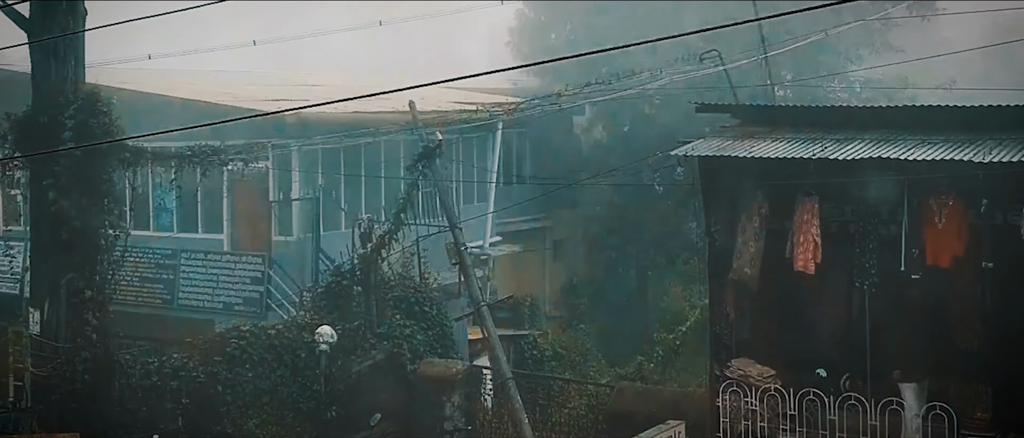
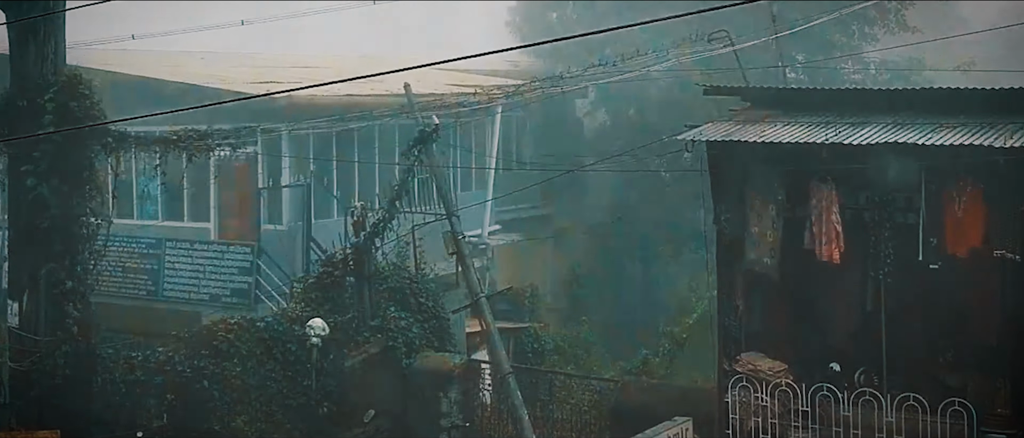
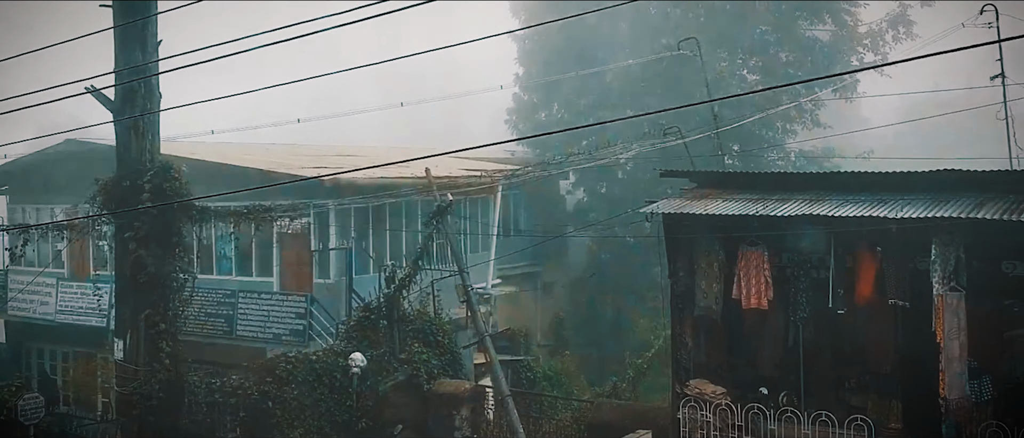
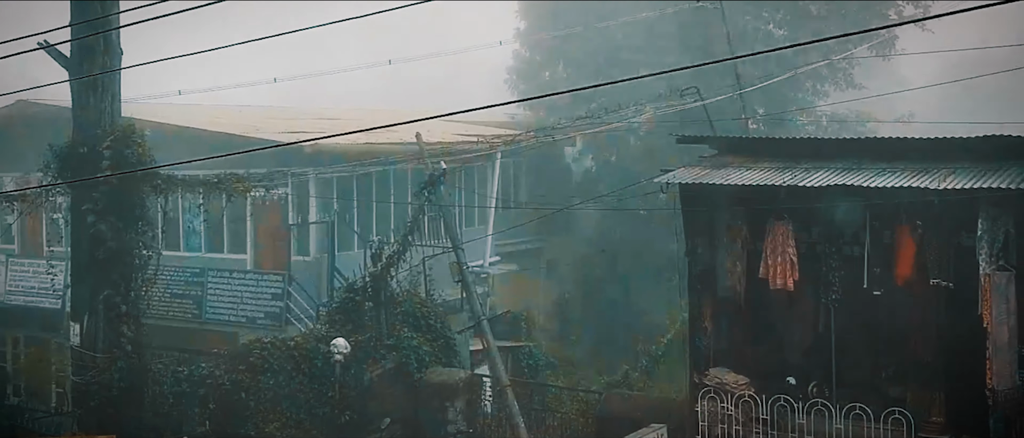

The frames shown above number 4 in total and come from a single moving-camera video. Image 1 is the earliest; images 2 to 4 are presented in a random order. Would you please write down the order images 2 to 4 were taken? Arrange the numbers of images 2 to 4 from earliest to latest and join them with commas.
2, 4, 3
